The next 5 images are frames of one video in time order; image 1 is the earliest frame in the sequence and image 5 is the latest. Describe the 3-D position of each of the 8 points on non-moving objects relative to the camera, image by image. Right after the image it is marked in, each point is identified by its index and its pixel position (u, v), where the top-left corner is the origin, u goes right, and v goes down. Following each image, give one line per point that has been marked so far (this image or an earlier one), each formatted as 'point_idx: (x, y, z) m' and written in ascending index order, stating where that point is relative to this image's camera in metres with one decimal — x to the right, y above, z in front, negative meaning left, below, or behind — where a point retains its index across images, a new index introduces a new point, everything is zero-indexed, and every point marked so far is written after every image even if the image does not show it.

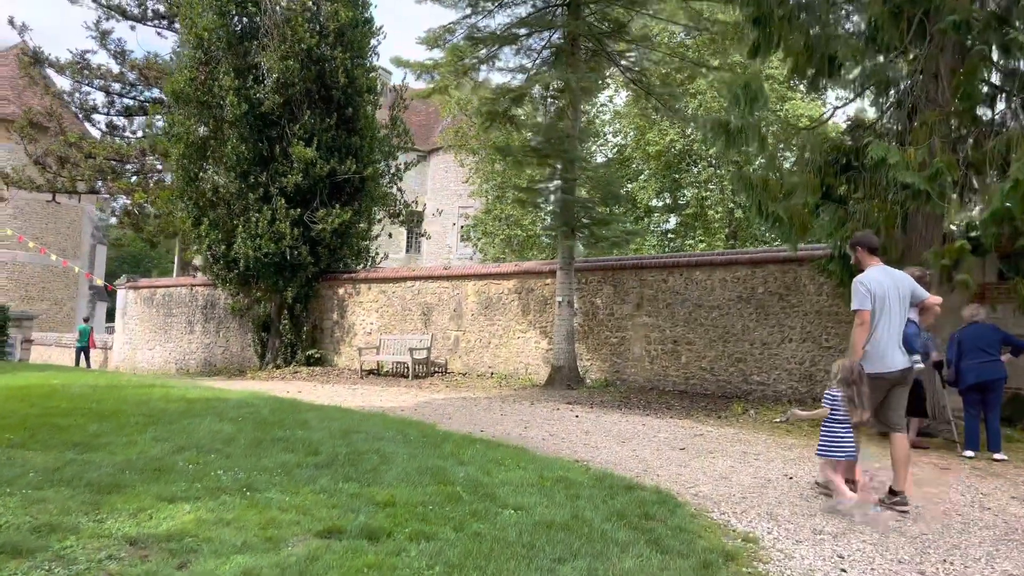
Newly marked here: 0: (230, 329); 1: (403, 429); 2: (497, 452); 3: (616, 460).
0: (-6.1, -0.9, +17.8) m
1: (-0.9, -1.2, +6.7) m
2: (-0.1, -1.1, +5.6) m
3: (+0.8, -1.3, +6.2) m
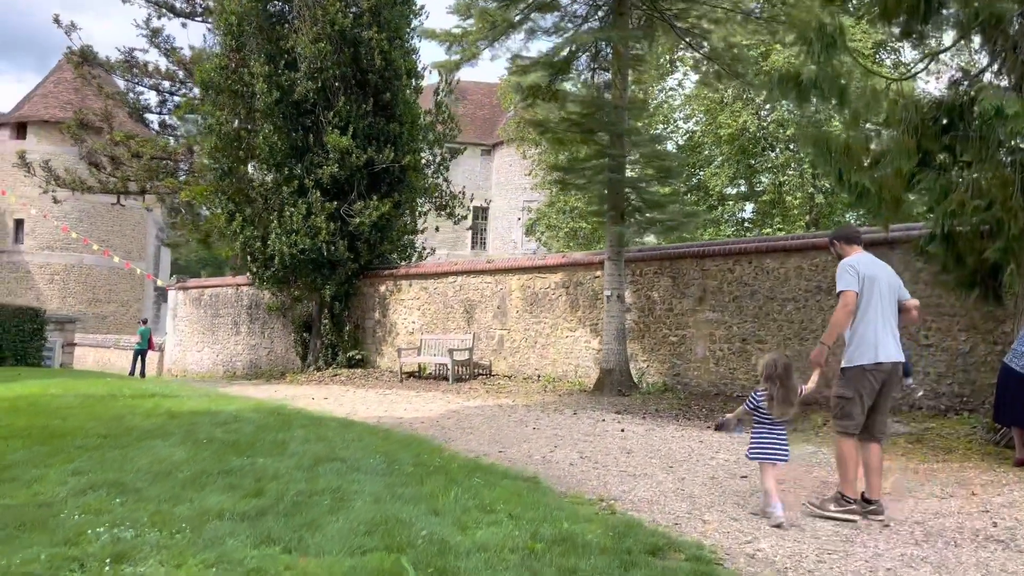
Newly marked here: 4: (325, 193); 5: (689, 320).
0: (-4.9, -0.9, +17.0) m
1: (-0.8, -1.1, +5.6) m
2: (-0.1, -1.1, +4.4) m
3: (+0.8, -1.2, +4.9) m
4: (-3.3, +1.7, +14.7) m
5: (+2.3, -0.4, +11.0) m
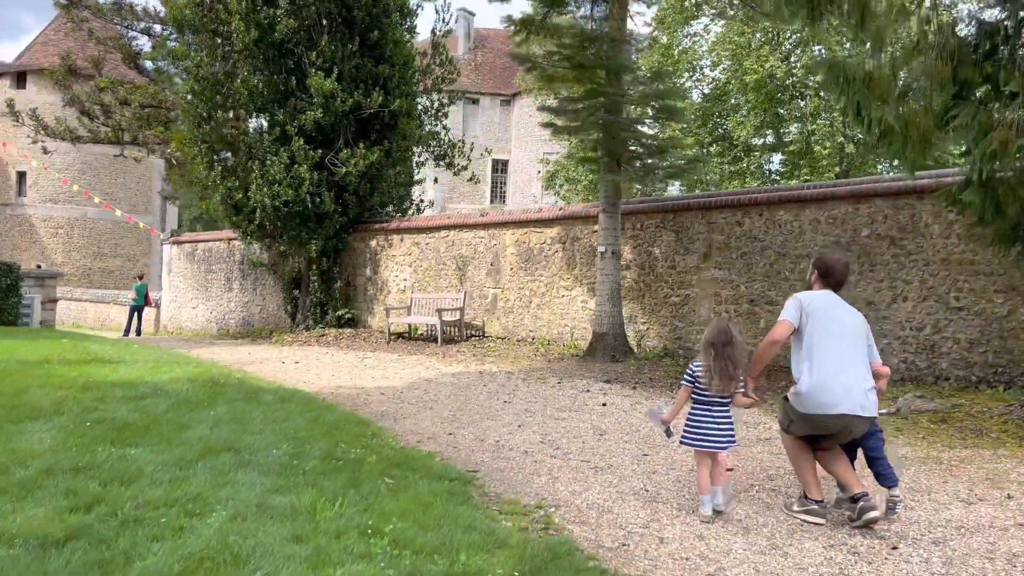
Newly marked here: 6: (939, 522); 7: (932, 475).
0: (-4.9, 0.0, +16.3) m
1: (-1.1, -0.9, +4.7) m
2: (-0.5, -0.9, +3.5) m
3: (+0.5, -1.0, +3.9) m
4: (-3.4, +2.5, +13.7) m
5: (+2.2, +0.1, +9.9) m
6: (+2.0, -1.1, +3.9) m
7: (+2.5, -1.1, +4.9) m
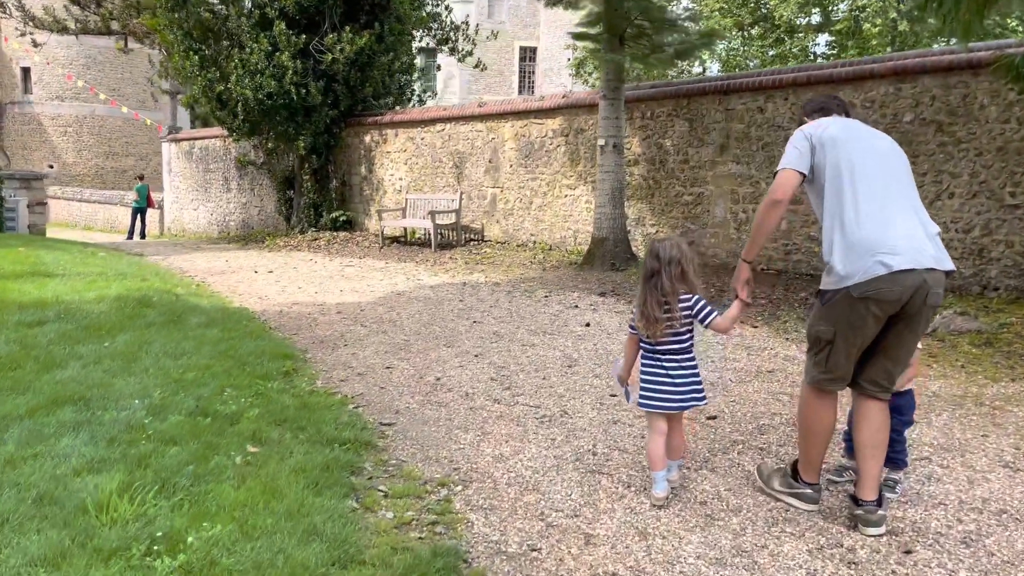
0: (-4.7, +1.9, +15.4) m
1: (-1.4, -0.4, +3.9) m
2: (-0.9, -0.6, +2.7) m
3: (+0.1, -0.7, +3.1) m
4: (-3.3, +4.0, +12.5) m
5: (+2.1, +1.2, +8.8) m
6: (+1.7, -0.8, +2.9) m
7: (+2.2, -0.6, +3.9) m
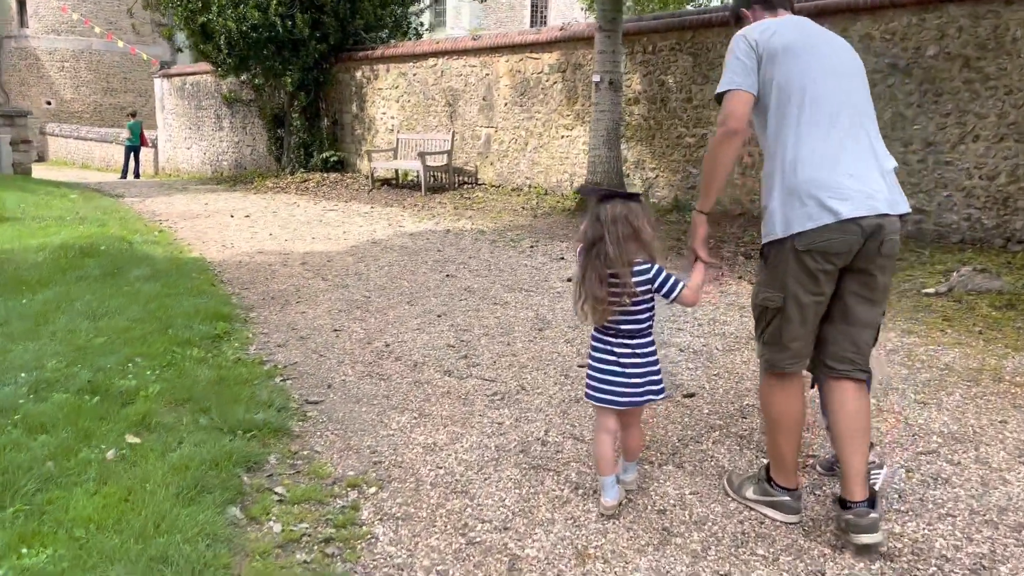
0: (-4.7, +2.9, +14.8) m
1: (-1.6, -0.3, +3.4) m
2: (-1.1, -0.5, +2.2) m
3: (-0.1, -0.6, +2.6) m
4: (-3.4, +4.8, +11.7) m
5: (+2.0, +1.7, +8.1) m
6: (+1.4, -0.7, +2.5) m
7: (+2.0, -0.5, +3.4) m
